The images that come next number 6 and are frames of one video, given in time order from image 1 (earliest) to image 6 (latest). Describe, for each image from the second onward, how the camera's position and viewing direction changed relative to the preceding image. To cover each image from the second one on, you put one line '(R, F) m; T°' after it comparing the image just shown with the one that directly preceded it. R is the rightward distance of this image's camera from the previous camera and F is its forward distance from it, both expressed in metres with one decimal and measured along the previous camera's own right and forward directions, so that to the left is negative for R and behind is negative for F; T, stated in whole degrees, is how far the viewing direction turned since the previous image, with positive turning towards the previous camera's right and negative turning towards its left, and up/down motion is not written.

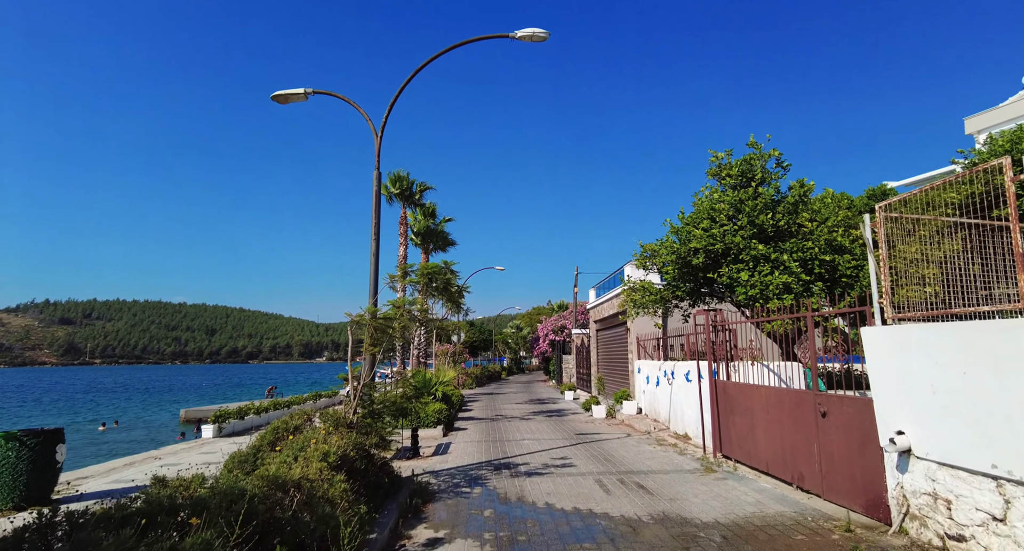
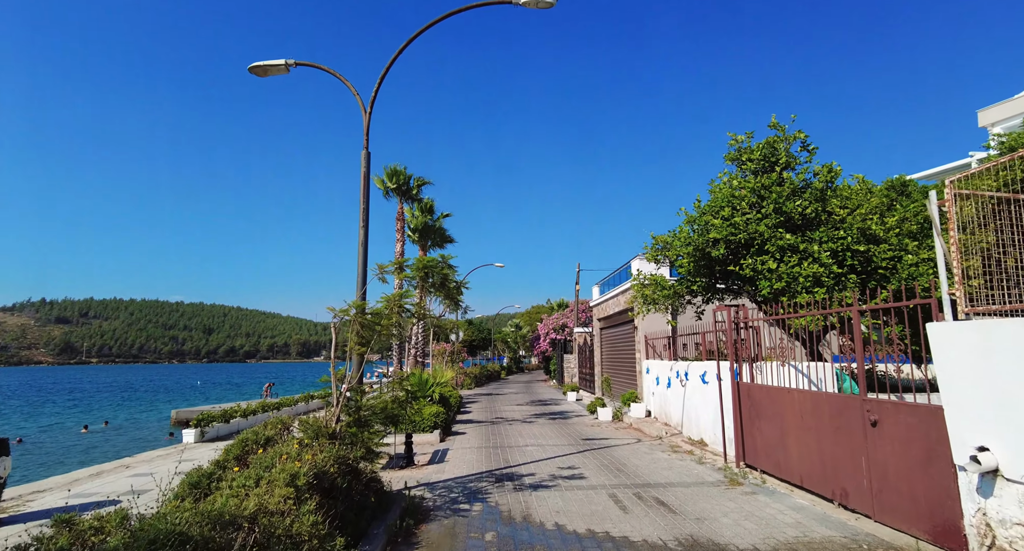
(-0.1, +0.8) m; 0°
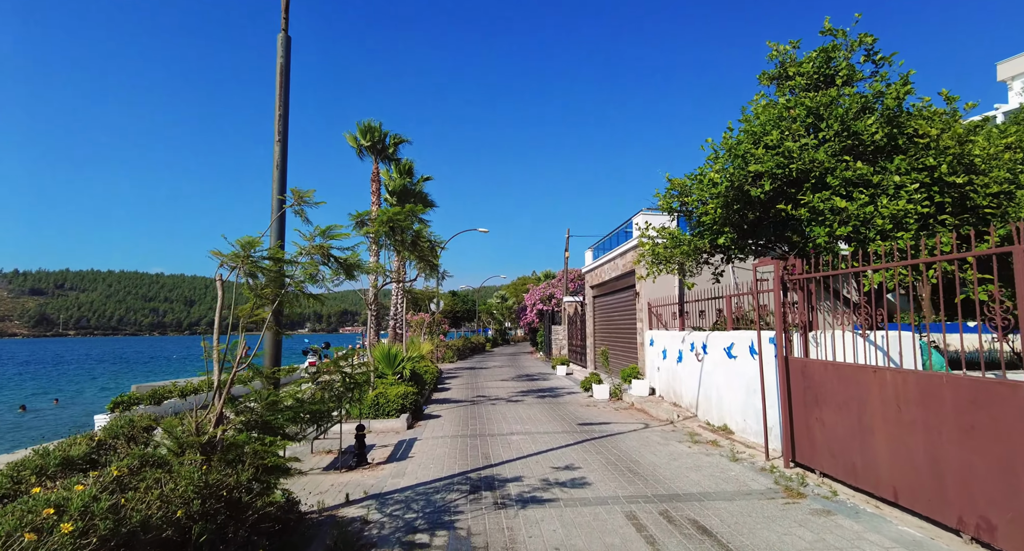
(+0.1, +2.2) m; +1°
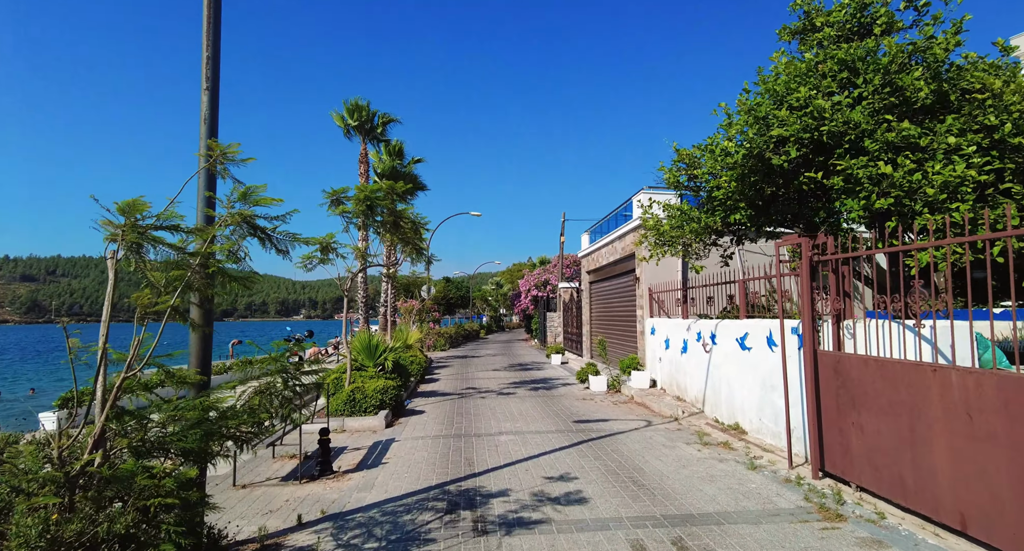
(+0.1, +1.0) m; 0°
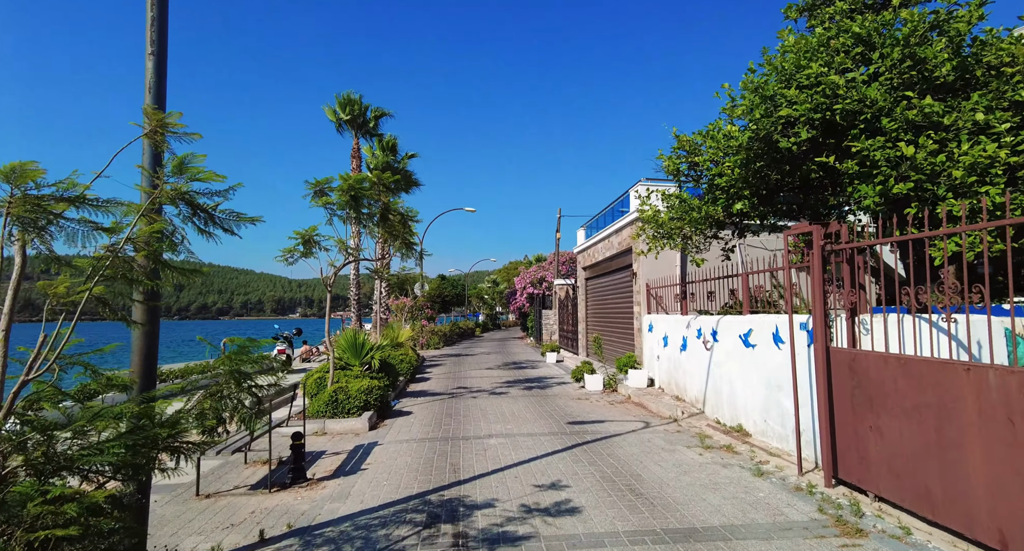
(+0.1, +0.5) m; 0°
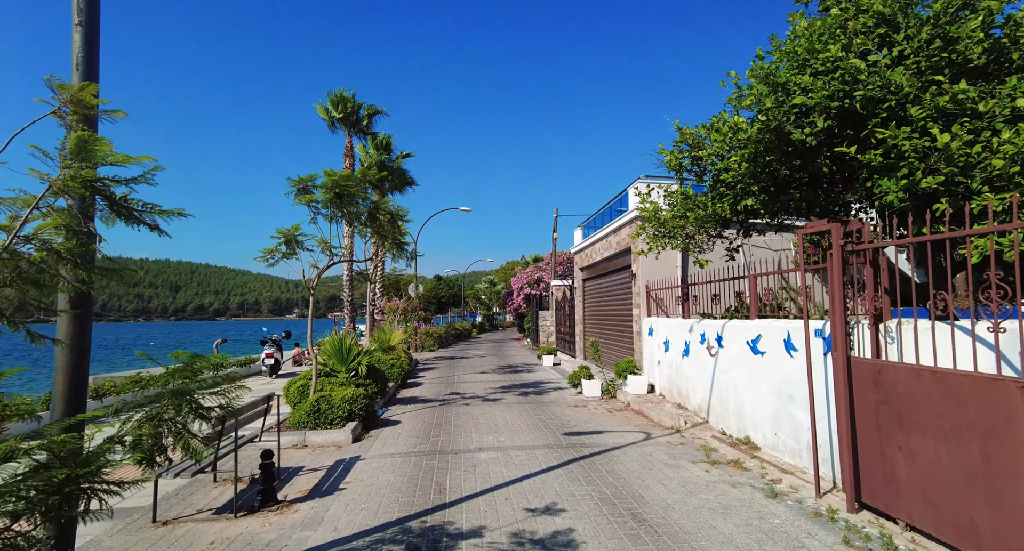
(+0.1, +0.5) m; 0°
